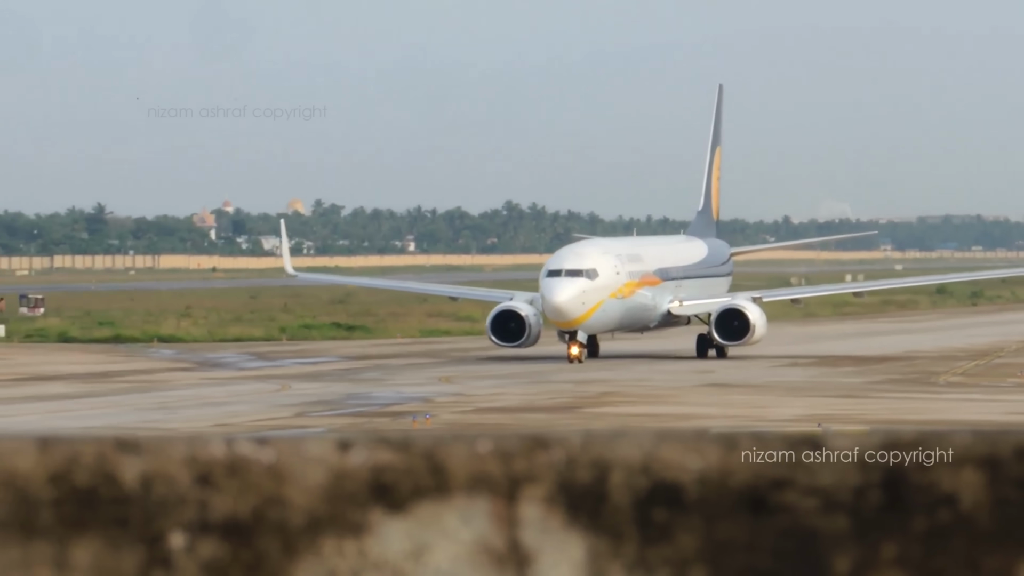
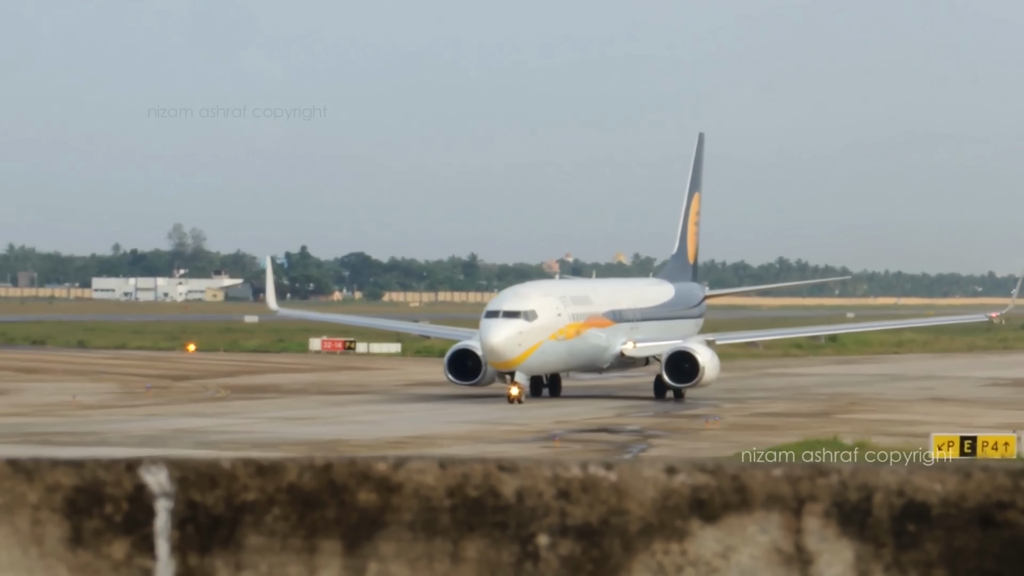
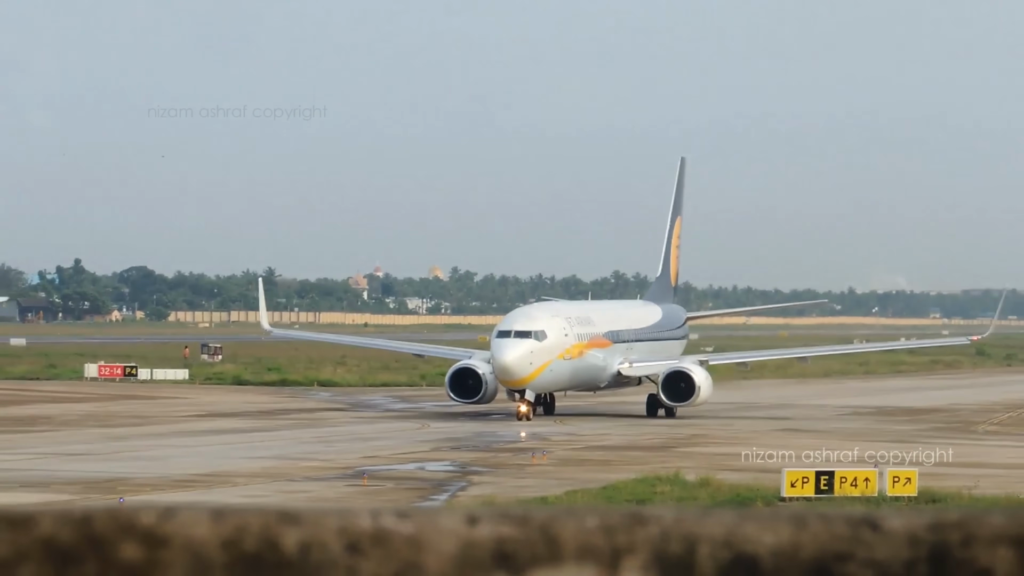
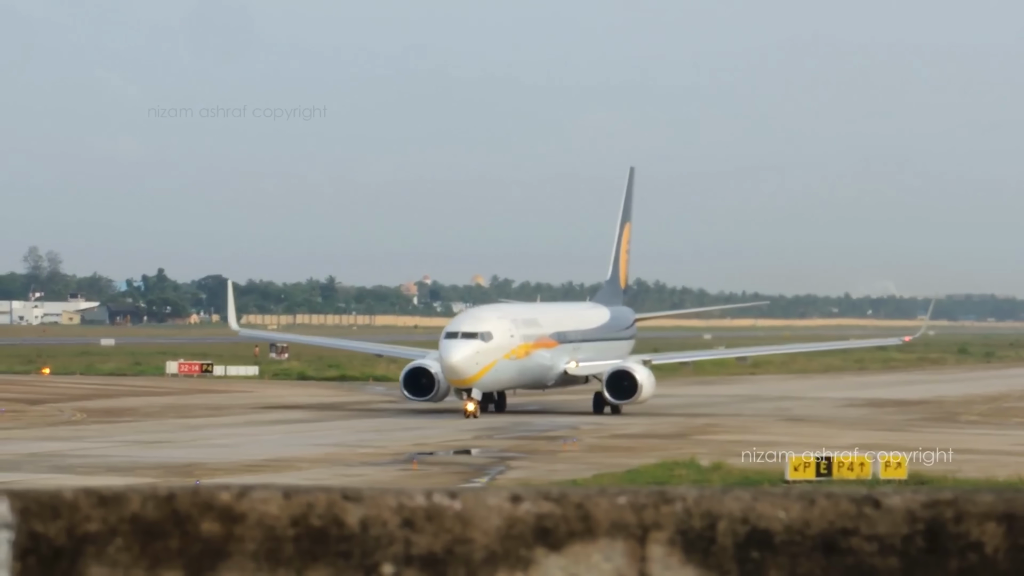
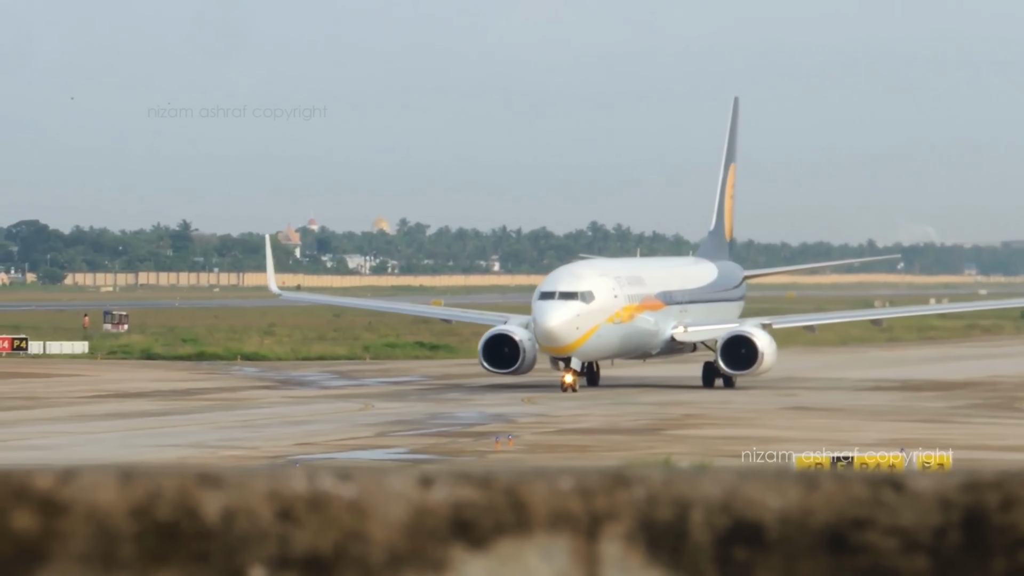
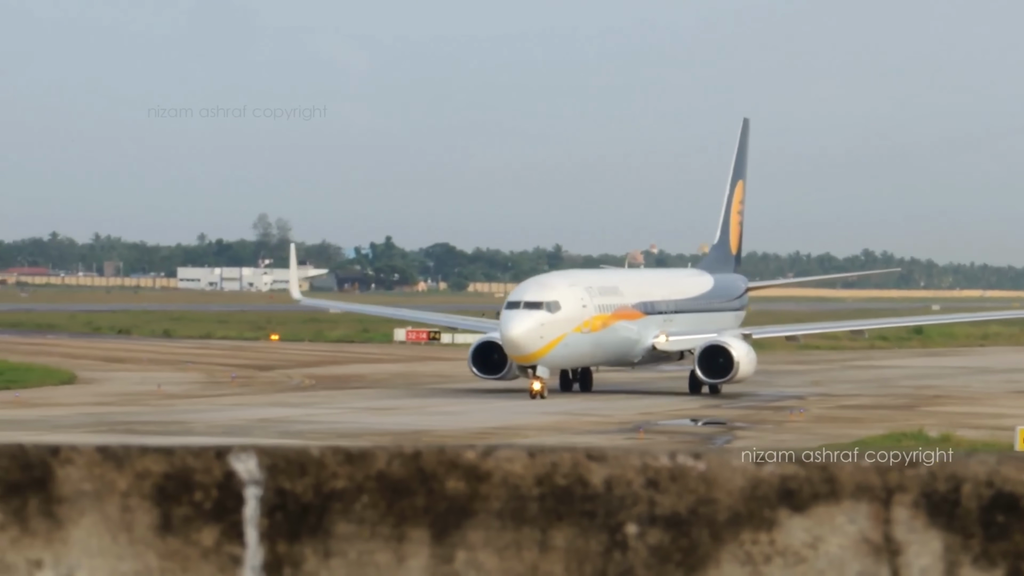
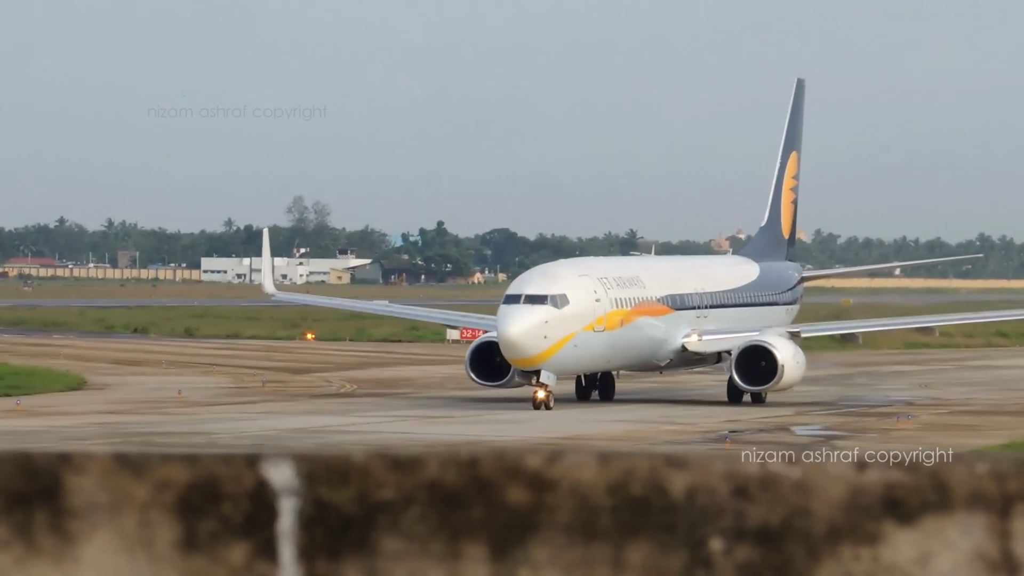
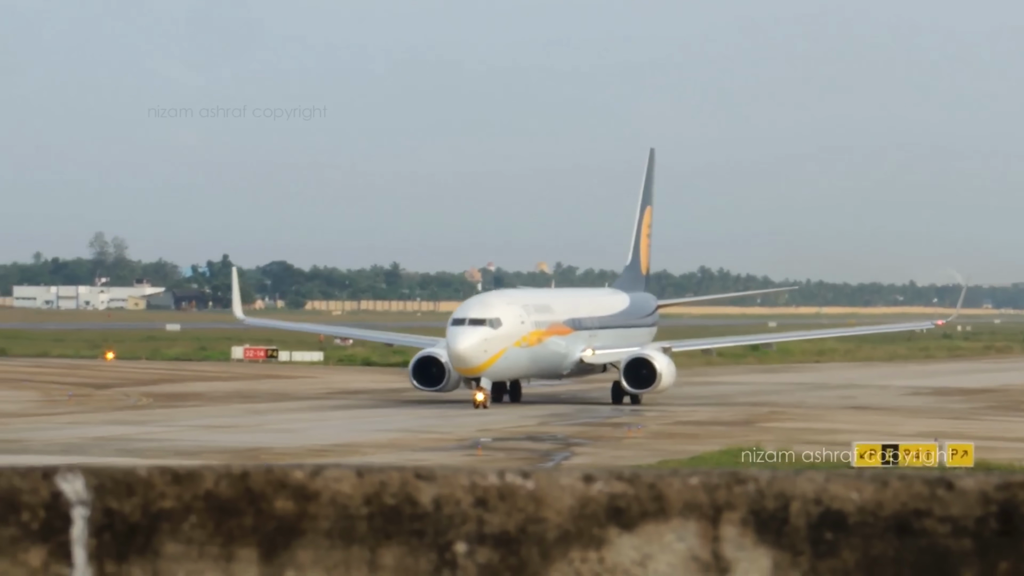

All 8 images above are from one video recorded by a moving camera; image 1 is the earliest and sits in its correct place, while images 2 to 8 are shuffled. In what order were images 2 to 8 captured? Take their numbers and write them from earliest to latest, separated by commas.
5, 3, 4, 8, 2, 6, 7
